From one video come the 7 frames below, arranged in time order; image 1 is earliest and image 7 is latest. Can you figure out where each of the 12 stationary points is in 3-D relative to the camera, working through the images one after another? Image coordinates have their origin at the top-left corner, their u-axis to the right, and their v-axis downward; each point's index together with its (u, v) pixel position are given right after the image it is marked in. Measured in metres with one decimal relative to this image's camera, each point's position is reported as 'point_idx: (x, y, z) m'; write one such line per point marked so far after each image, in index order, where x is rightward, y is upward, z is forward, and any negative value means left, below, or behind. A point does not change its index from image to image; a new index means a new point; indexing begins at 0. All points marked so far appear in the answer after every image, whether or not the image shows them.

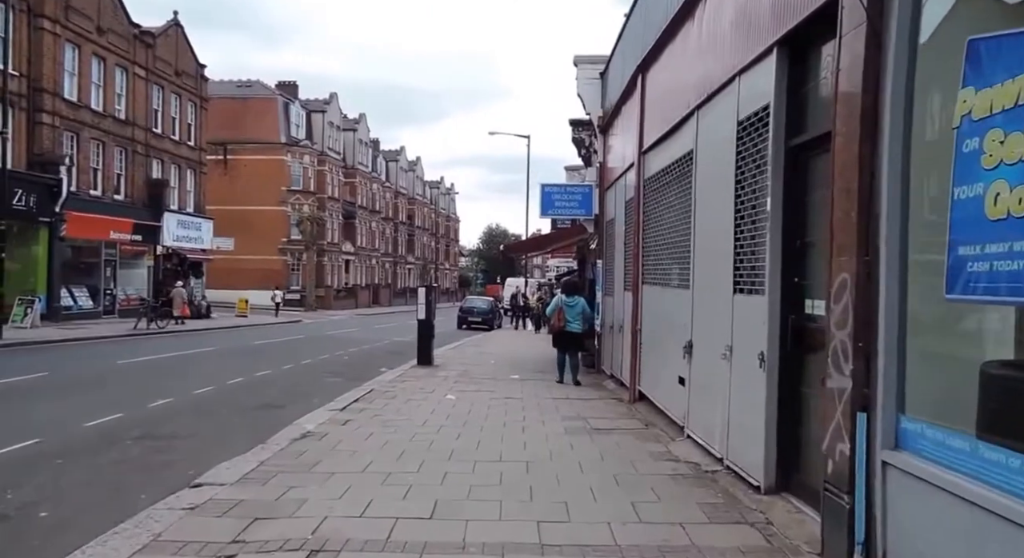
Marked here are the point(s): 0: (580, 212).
0: (+1.6, +1.5, +17.8) m
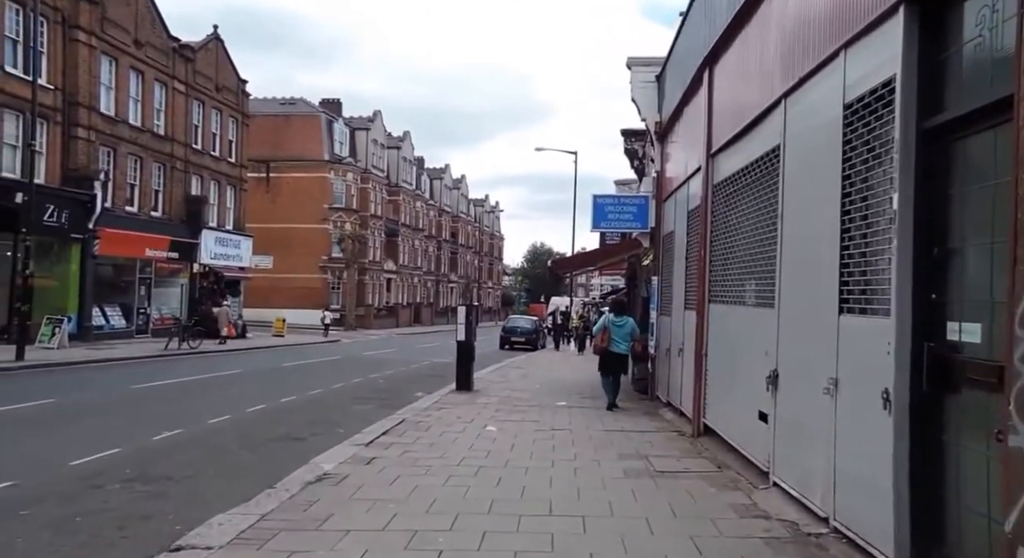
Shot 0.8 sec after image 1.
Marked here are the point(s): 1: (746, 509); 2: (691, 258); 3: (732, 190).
0: (+2.5, +1.1, +16.4) m
1: (+2.0, -1.9, +6.7) m
2: (+2.8, +0.4, +12.1) m
3: (+2.7, +1.1, +9.8) m
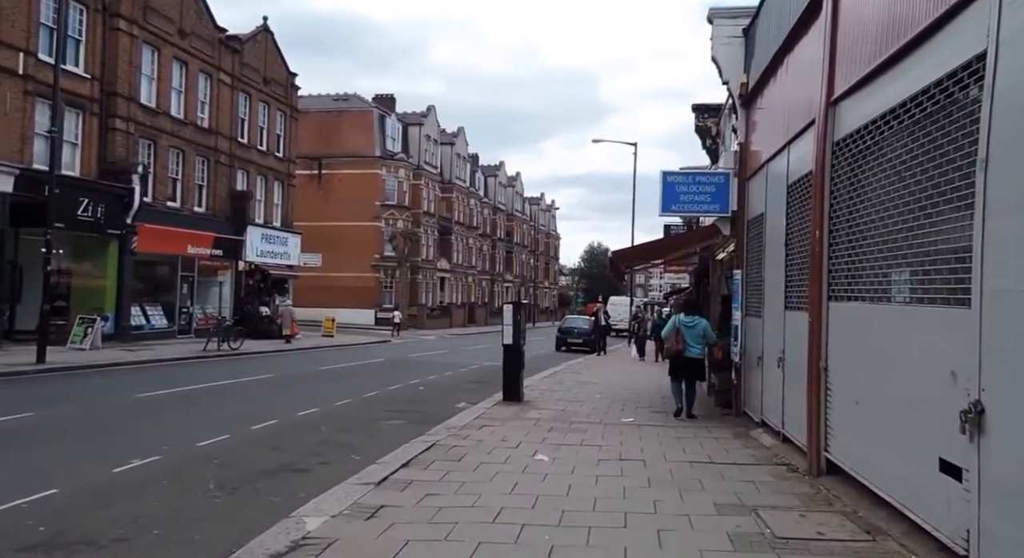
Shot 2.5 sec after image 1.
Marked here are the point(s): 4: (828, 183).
0: (+3.5, +1.2, +13.8) m
1: (+2.3, -1.8, +4.2) m
2: (+3.5, +0.5, +9.5) m
3: (+3.2, +1.2, +7.2) m
4: (+3.3, +1.0, +8.2) m
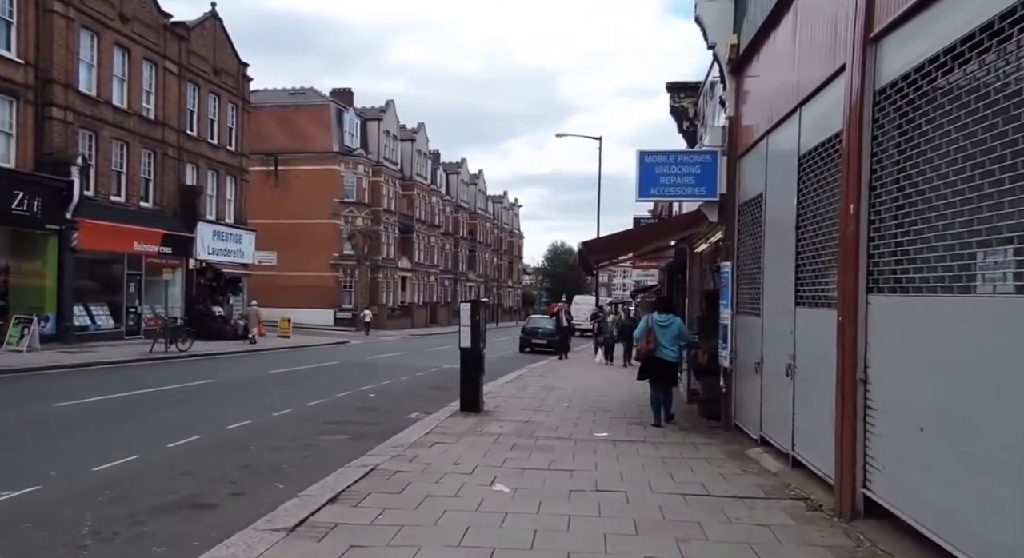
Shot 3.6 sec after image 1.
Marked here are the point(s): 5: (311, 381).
0: (+2.9, +1.3, +12.3) m
1: (+2.0, -1.7, +2.7) m
2: (+3.1, +0.6, +8.0) m
3: (+2.9, +1.3, +5.7) m
4: (+2.9, +1.1, +6.7) m
5: (-4.9, -2.5, +19.4) m
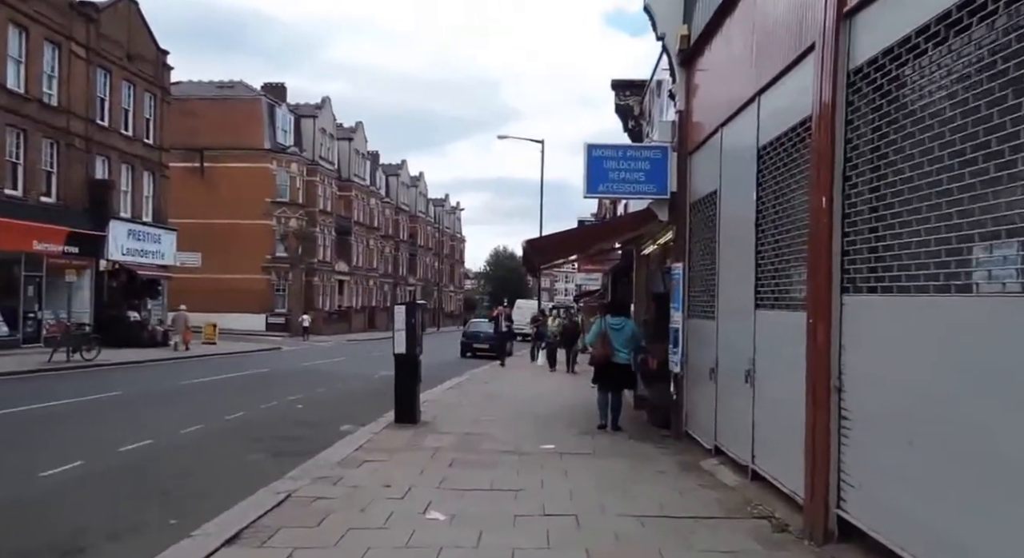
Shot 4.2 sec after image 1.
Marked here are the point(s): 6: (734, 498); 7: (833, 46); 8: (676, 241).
0: (+2.0, +1.3, +11.6) m
1: (+1.9, -1.7, +2.0) m
2: (+2.5, +0.6, +7.4) m
3: (+2.5, +1.3, +5.1) m
4: (+2.5, +1.1, +6.0) m
5: (-6.2, -2.5, +18.1) m
6: (+2.0, -2.0, +7.3) m
7: (+2.4, +1.8, +6.2) m
8: (+2.4, +0.6, +11.7) m
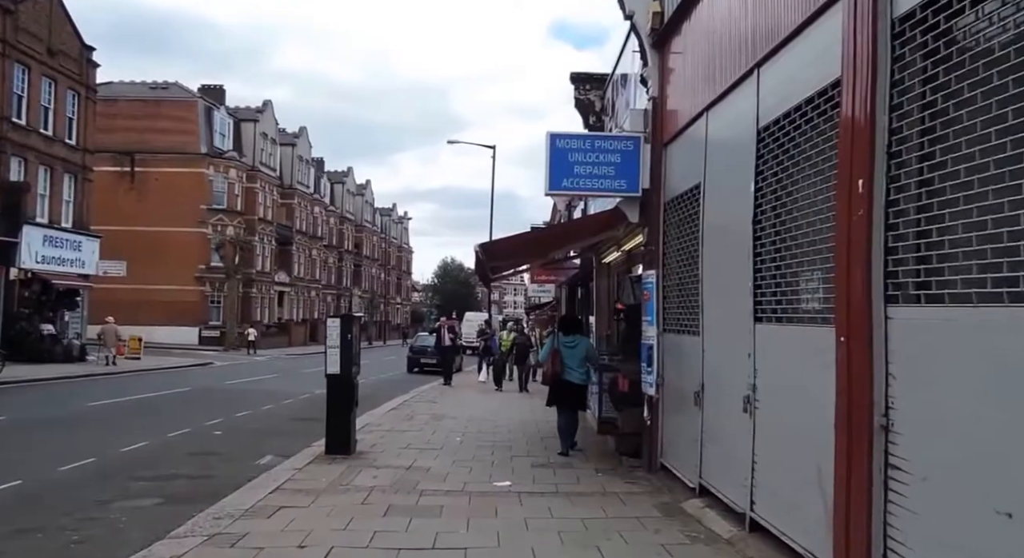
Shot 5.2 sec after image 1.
0: (+1.4, +1.2, +10.3) m
1: (+1.8, -1.7, +0.6) m
2: (+2.1, +0.6, +6.1) m
3: (+2.2, +1.3, +3.8) m
4: (+2.2, +1.1, +4.7) m
5: (-7.3, -2.7, +16.2) m
6: (+1.6, -2.0, +5.9) m
7: (+2.1, +1.7, +4.9) m
8: (+1.8, +0.4, +10.4) m
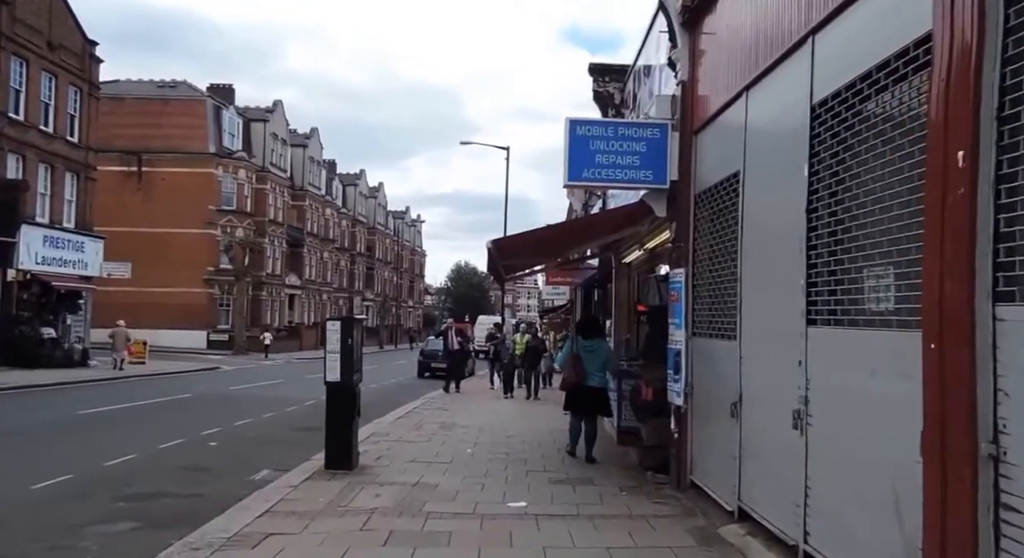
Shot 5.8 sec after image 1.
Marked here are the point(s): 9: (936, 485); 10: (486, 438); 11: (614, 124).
0: (+1.5, +1.2, +9.4) m
1: (+1.9, -1.6, -0.3) m
2: (+2.2, +0.6, +5.2) m
3: (+2.3, +1.3, +3.0) m
4: (+2.3, +1.1, +3.9) m
5: (-7.0, -2.8, +15.4) m
6: (+1.7, -2.0, +5.0) m
7: (+2.2, +1.8, +4.1) m
8: (+1.9, +0.5, +9.5) m
9: (+2.1, -1.0, +3.7) m
10: (-0.4, -2.6, +13.0) m
11: (+1.2, +1.8, +9.7) m
